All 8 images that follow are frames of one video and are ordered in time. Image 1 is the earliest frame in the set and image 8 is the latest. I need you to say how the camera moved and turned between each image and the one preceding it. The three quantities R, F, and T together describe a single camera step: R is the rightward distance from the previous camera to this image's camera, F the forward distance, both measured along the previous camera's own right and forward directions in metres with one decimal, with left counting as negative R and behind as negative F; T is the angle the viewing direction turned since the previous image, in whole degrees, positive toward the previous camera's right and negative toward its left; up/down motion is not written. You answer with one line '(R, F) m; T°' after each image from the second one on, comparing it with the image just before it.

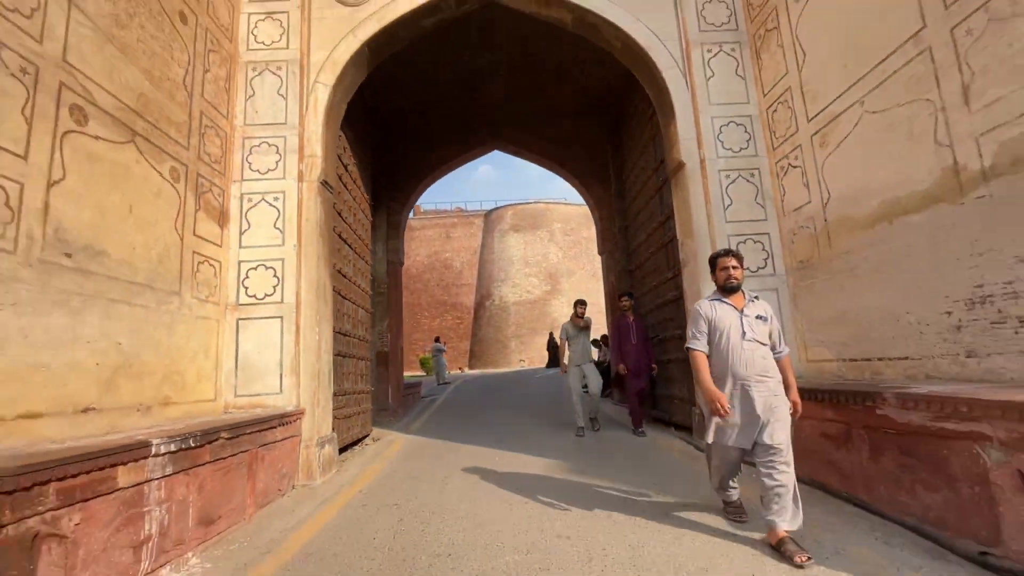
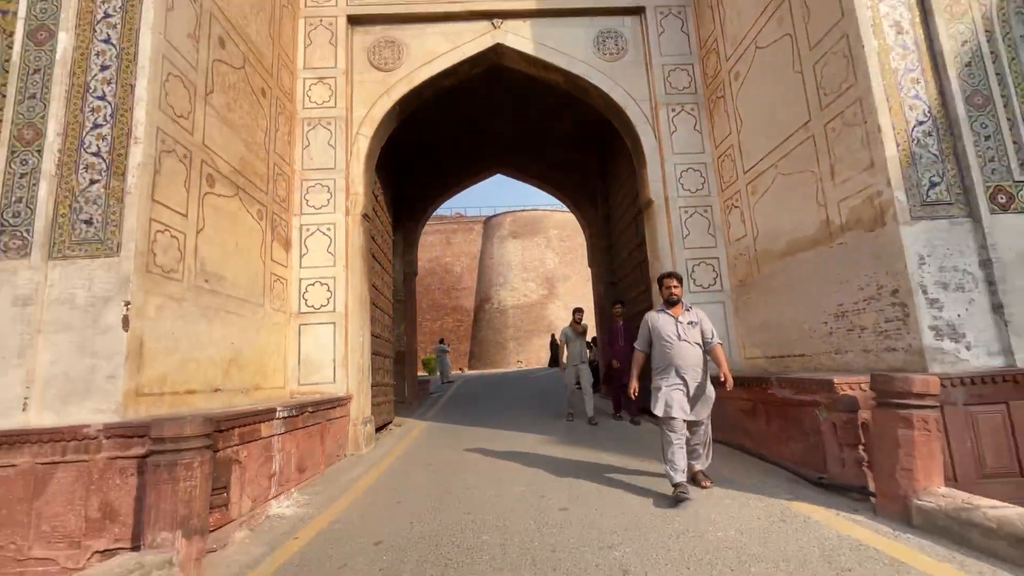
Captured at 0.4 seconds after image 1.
(-0.1, -1.2) m; 0°
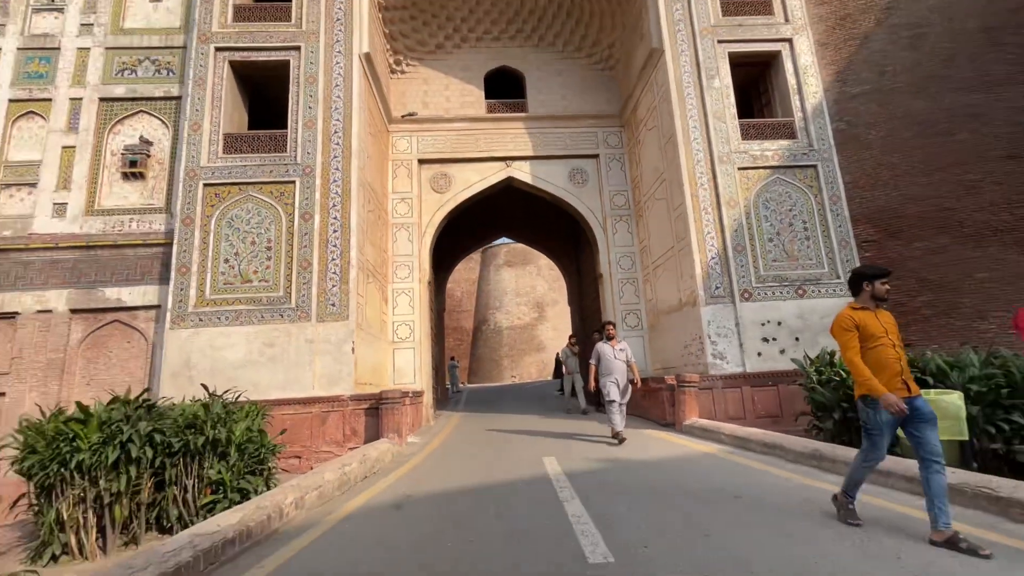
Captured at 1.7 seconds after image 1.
(-0.3, -4.0) m; +1°
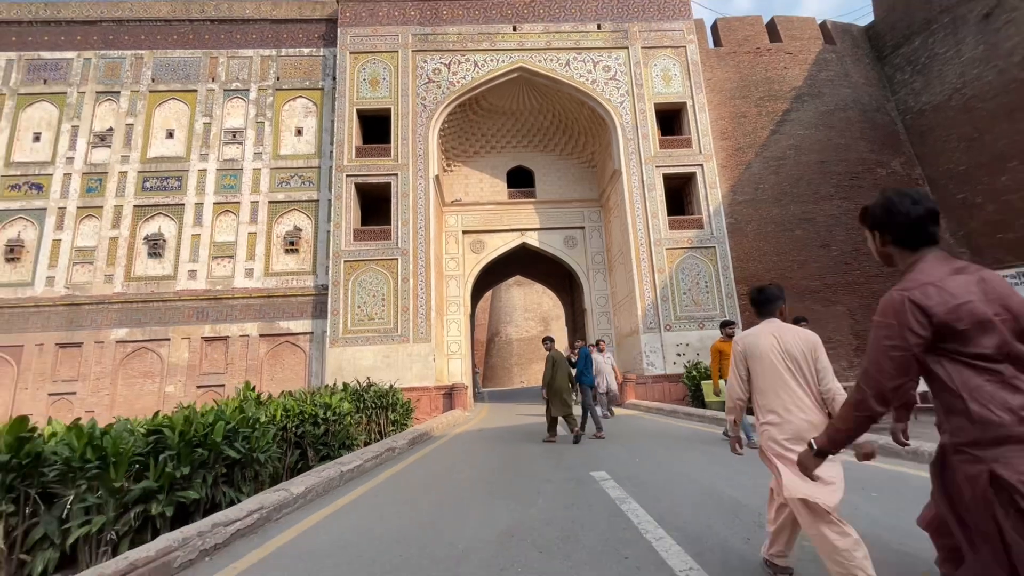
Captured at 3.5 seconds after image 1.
(-0.2, -5.0) m; -1°
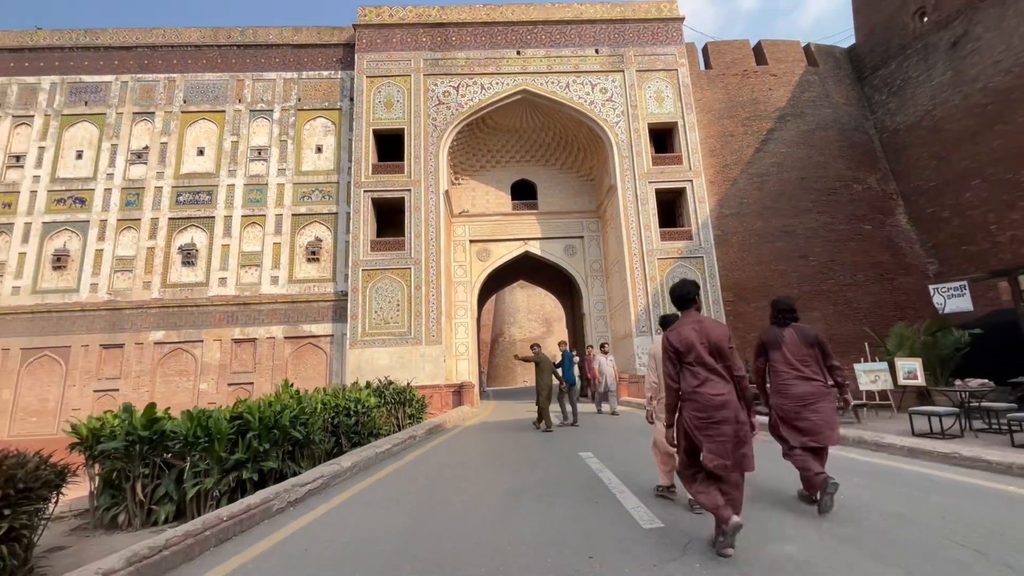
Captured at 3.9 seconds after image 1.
(0.0, -1.1) m; 0°
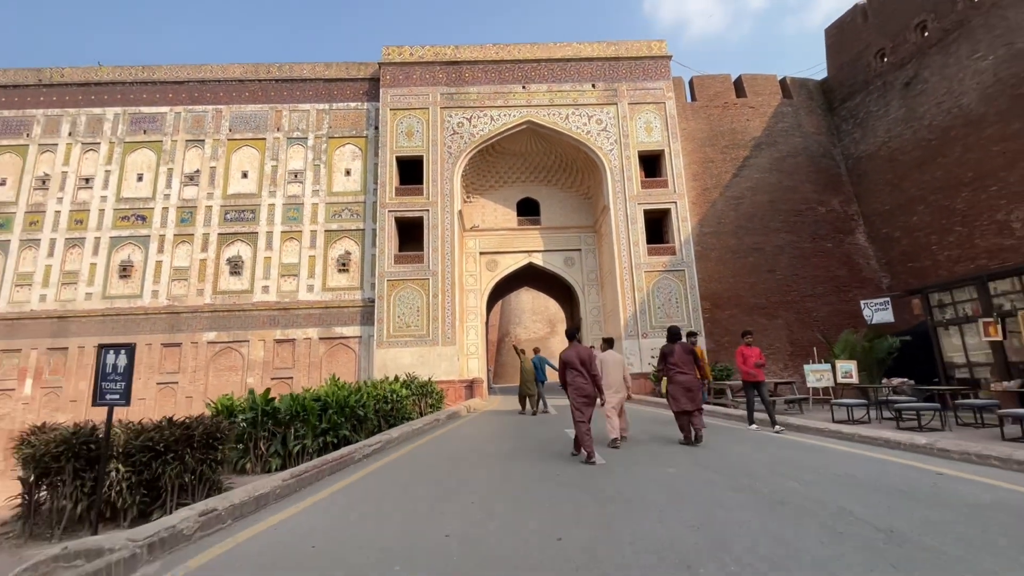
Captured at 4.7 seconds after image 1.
(0.0, -2.0) m; -1°
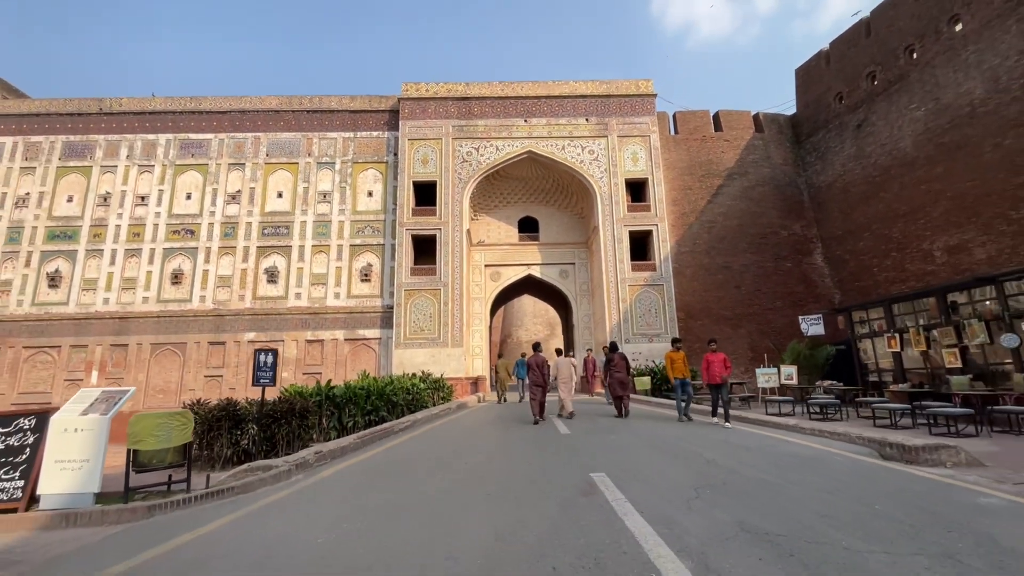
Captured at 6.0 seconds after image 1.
(+0.1, -2.4) m; 0°
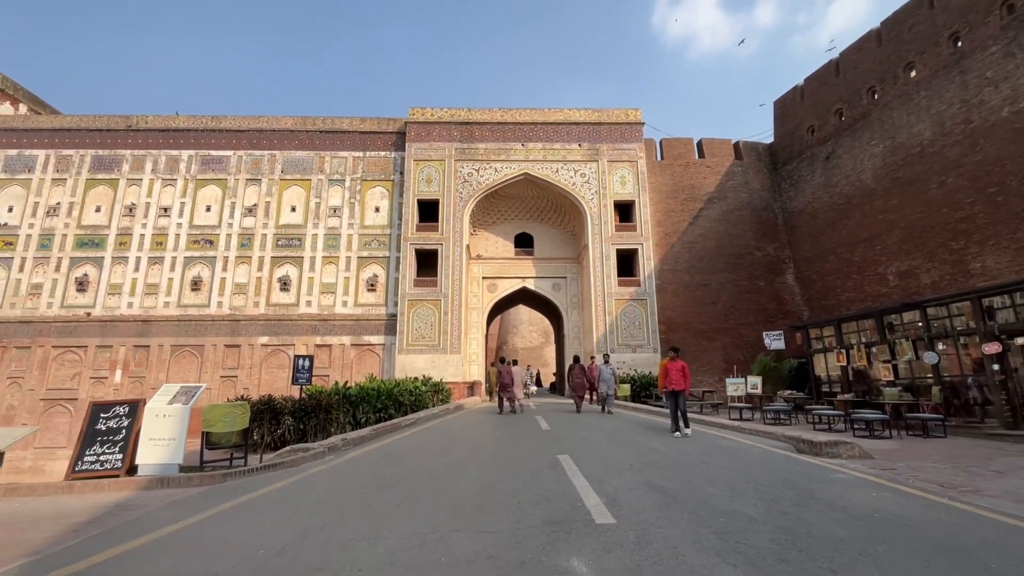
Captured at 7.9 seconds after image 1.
(+0.1, -1.5) m; 0°
